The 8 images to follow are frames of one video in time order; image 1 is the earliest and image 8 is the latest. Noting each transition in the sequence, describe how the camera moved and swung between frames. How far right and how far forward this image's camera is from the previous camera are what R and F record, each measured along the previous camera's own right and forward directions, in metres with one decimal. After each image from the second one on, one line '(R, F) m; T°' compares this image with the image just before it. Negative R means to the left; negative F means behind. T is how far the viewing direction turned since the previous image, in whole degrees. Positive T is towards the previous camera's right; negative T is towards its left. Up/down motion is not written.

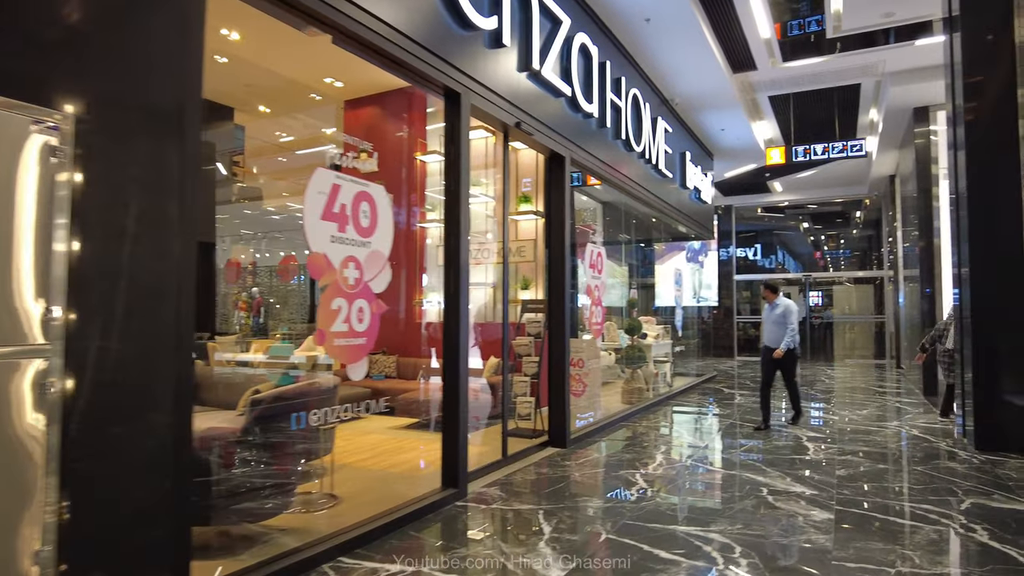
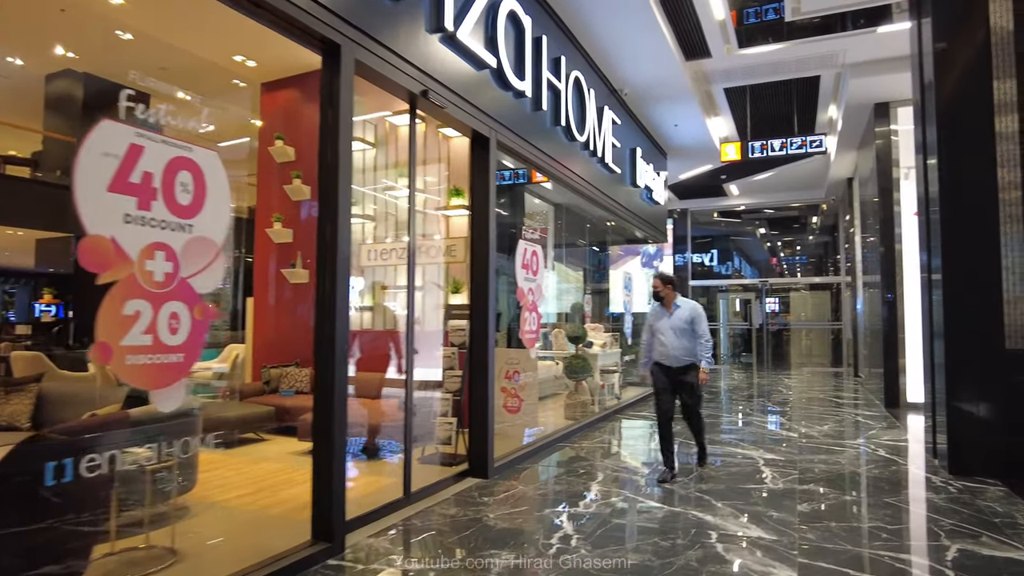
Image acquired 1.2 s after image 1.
(+0.3, +0.6) m; +3°
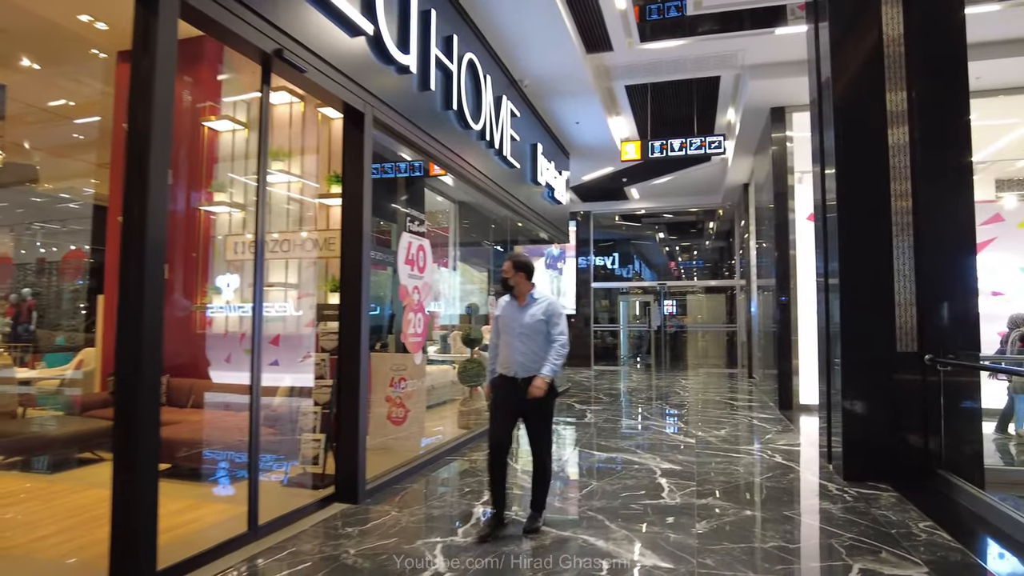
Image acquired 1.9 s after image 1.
(+0.2, +0.4) m; +8°
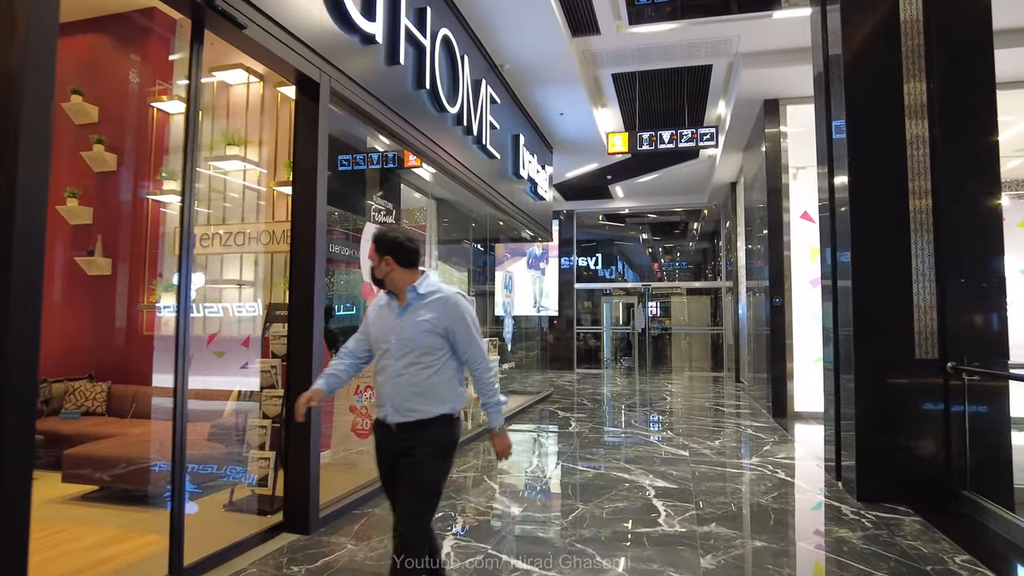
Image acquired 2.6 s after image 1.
(0.0, +0.4) m; +2°
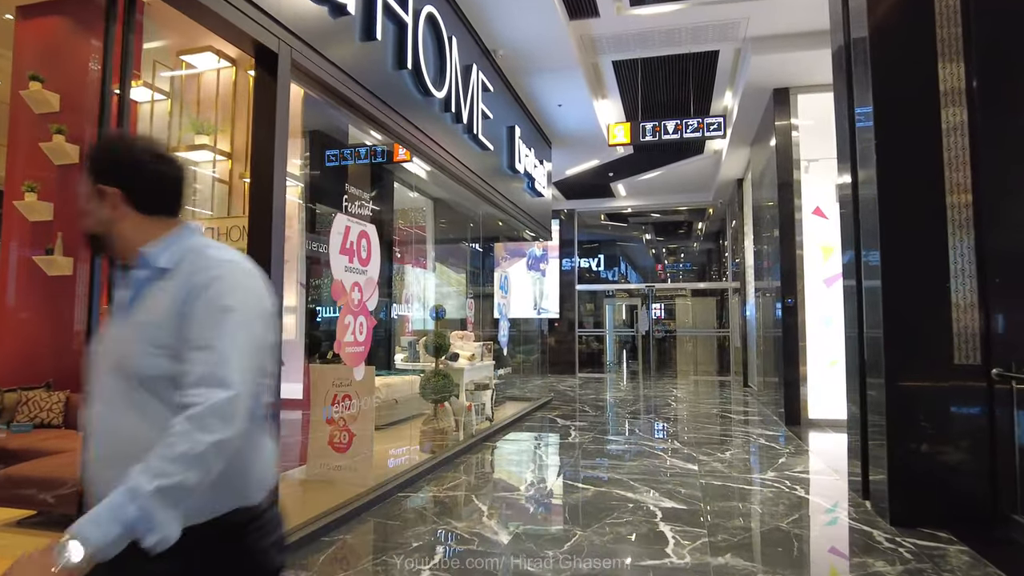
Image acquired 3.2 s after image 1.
(+0.1, +0.4) m; 0°
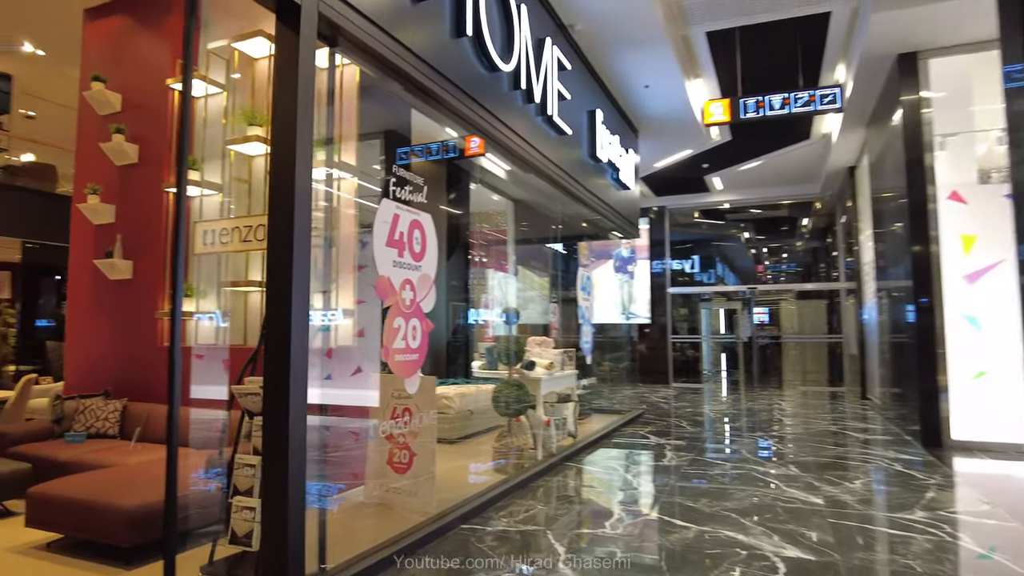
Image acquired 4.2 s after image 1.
(0.0, +0.5) m; -8°
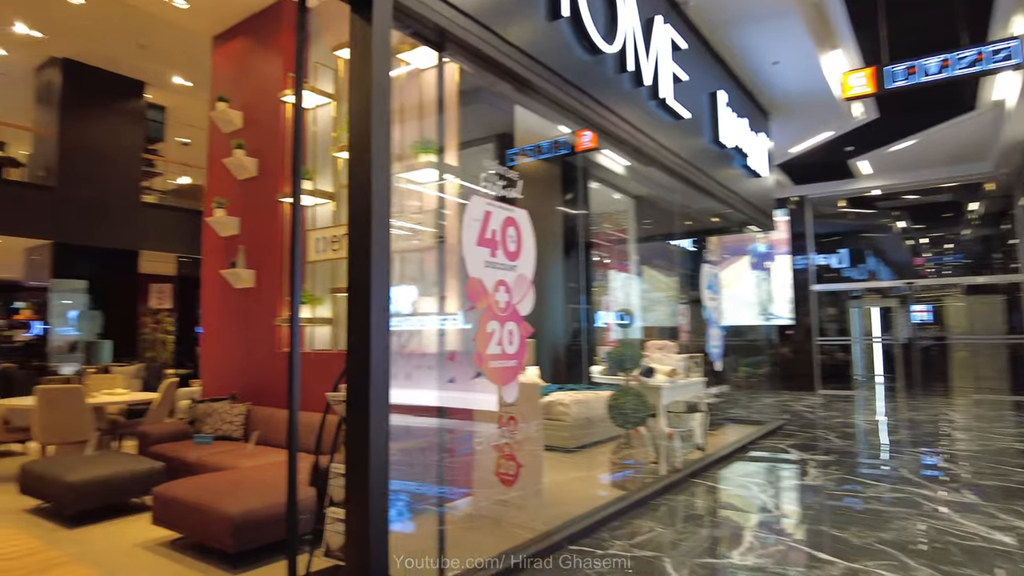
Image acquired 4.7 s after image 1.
(+0.1, +0.2) m; -11°
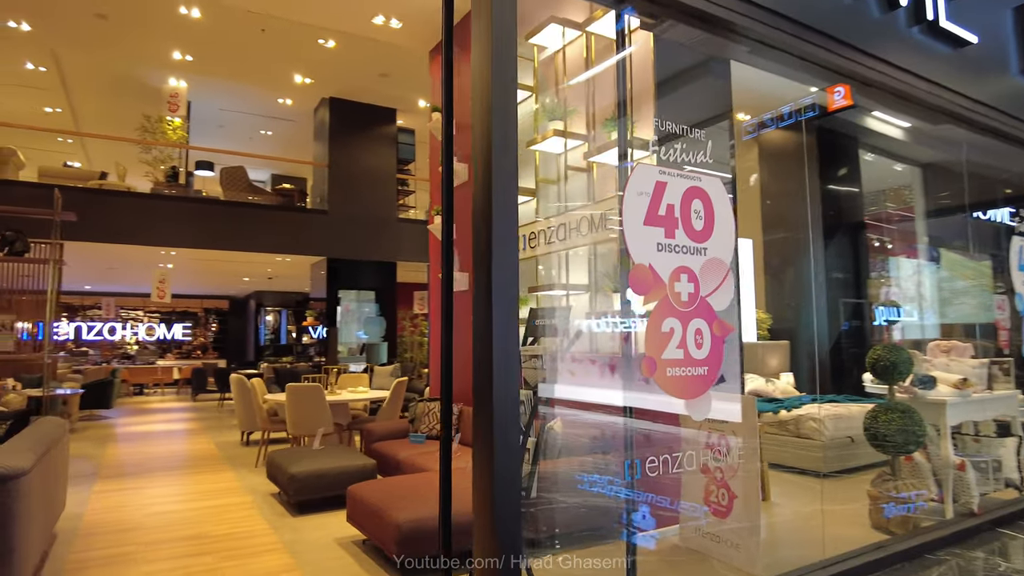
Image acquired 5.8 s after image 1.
(+0.3, +0.4) m; -23°
